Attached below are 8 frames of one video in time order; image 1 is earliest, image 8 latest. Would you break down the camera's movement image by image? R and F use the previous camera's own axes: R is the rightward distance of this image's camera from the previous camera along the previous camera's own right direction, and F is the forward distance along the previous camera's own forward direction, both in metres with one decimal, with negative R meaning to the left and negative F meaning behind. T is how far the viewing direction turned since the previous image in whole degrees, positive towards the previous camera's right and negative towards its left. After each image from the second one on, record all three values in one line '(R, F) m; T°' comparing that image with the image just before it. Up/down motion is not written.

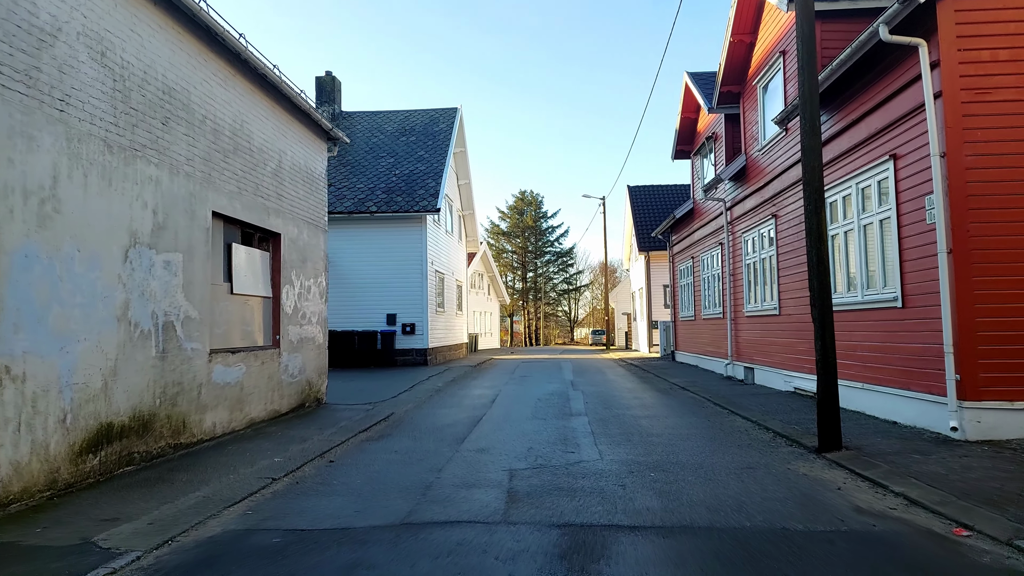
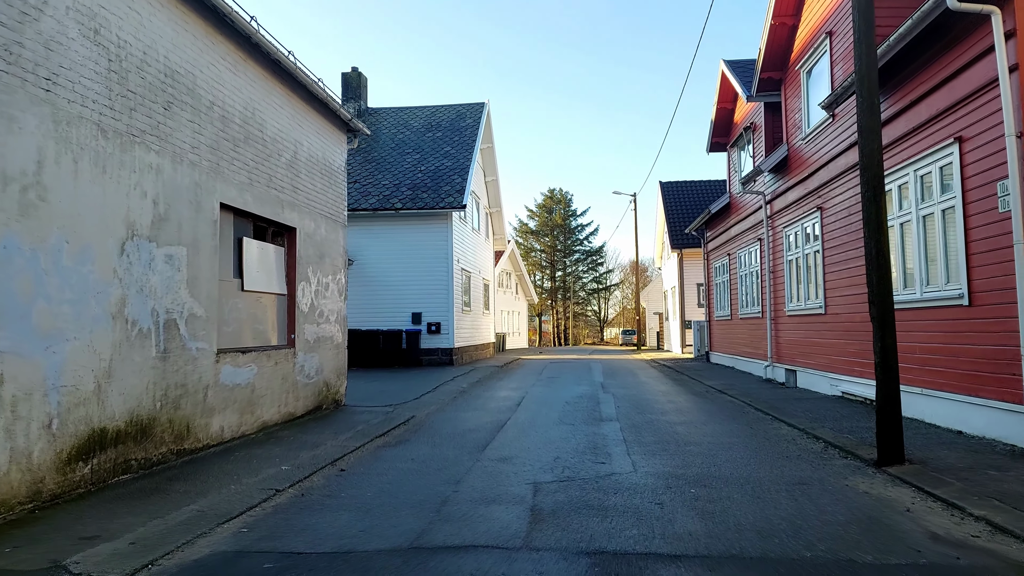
(0.0, +0.6) m; -2°
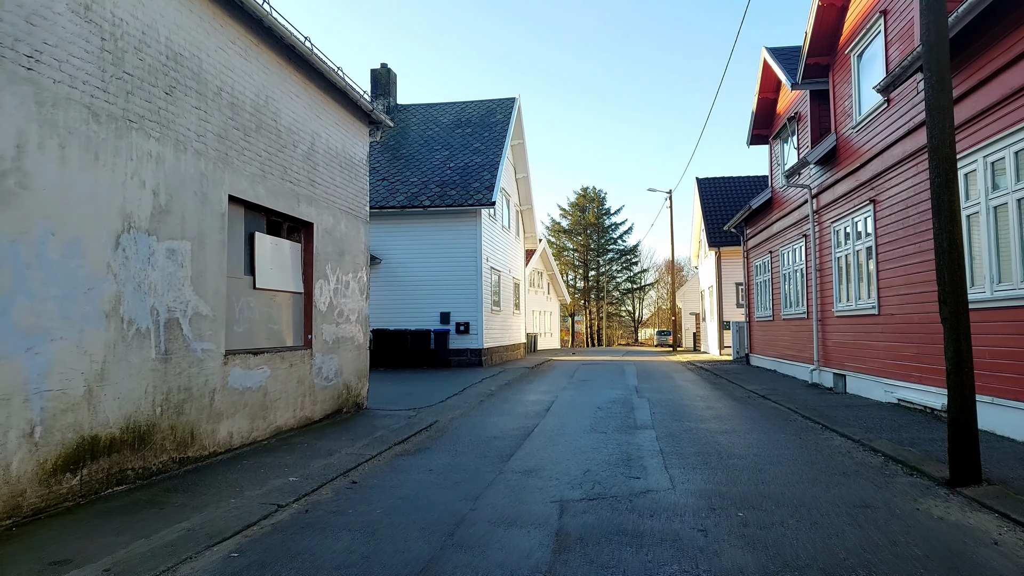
(+0.1, +0.6) m; -3°
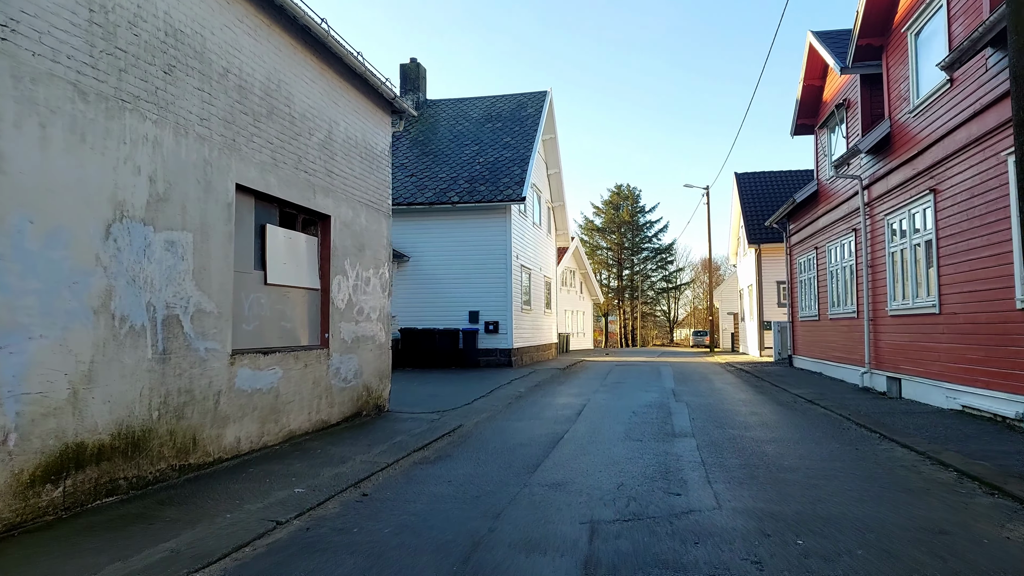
(+0.1, +0.7) m; -3°
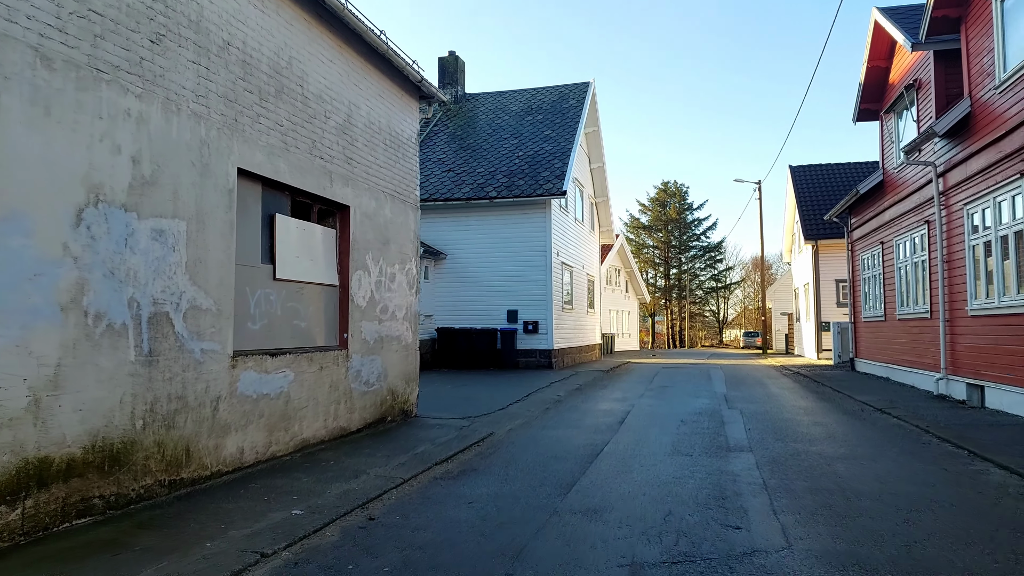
(+0.1, +0.9) m; -4°
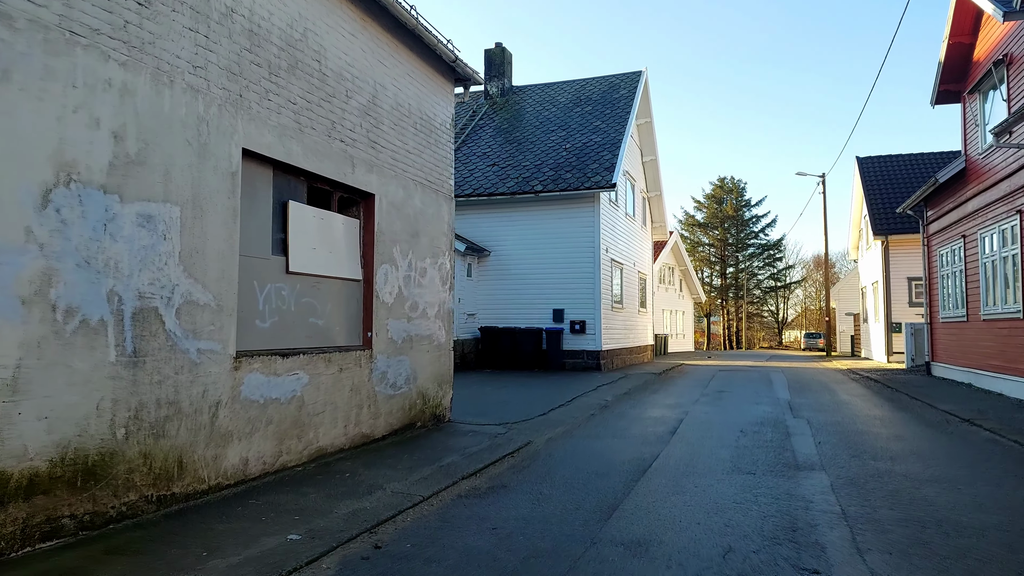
(+0.2, +0.8) m; -4°
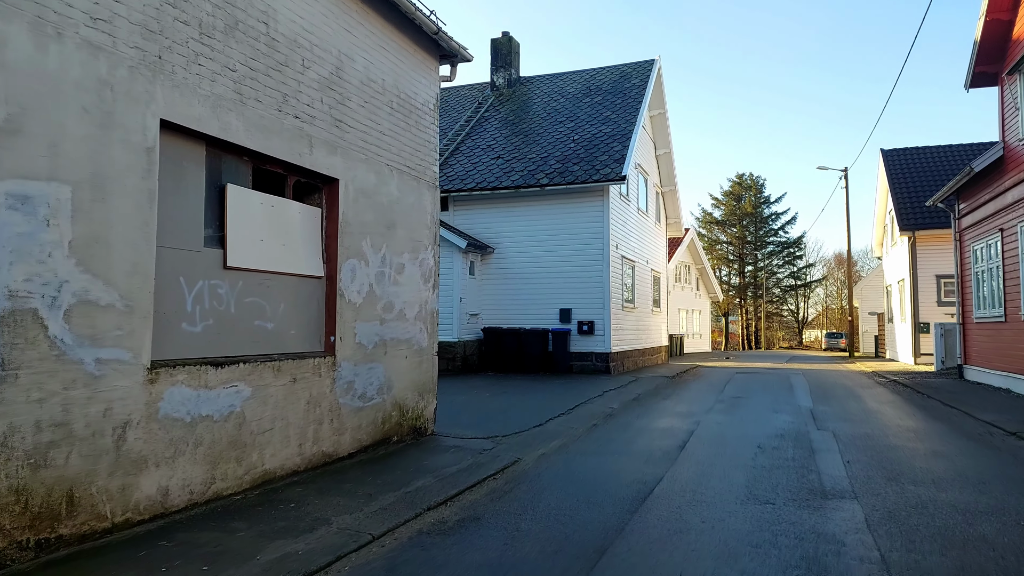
(+0.4, +1.0) m; -1°
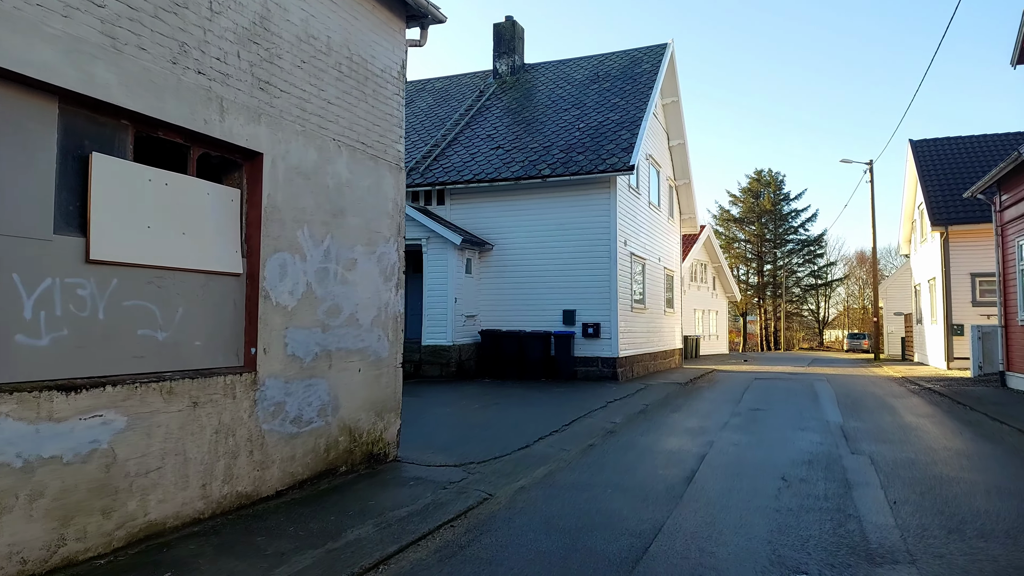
(+0.4, +1.4) m; -1°
